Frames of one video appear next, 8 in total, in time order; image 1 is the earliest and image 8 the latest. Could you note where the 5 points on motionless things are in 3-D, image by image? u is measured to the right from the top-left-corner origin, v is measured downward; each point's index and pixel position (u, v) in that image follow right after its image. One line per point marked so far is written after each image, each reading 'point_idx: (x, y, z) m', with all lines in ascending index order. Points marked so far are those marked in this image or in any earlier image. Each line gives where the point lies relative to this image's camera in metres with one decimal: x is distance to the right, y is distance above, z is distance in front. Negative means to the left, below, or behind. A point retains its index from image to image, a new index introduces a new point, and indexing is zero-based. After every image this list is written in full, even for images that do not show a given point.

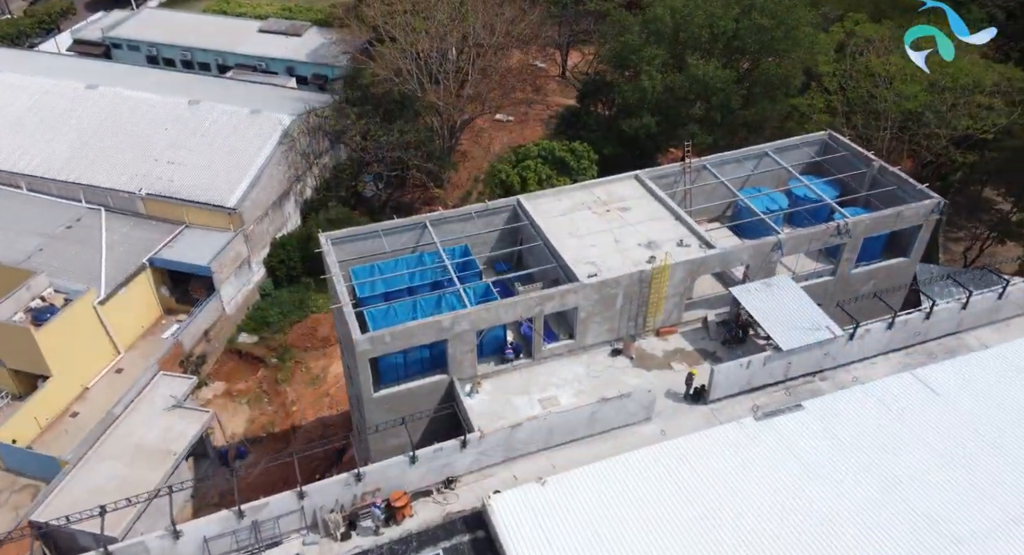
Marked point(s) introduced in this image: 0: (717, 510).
0: (+4.8, -6.0, +18.5) m
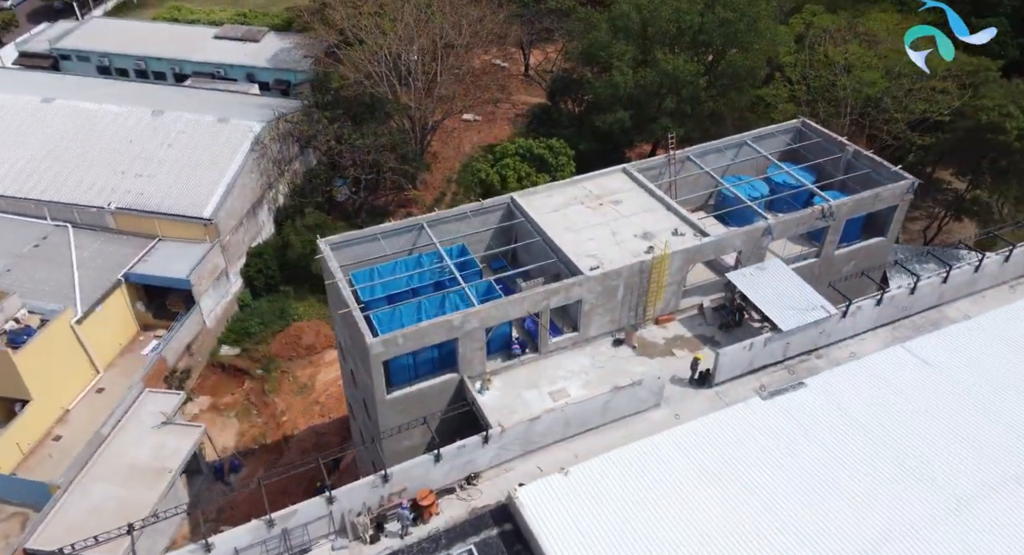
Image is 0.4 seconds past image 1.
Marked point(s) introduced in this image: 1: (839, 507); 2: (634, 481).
0: (+5.5, -5.6, +19.1) m
1: (+7.7, -6.0, +18.5) m
2: (+2.8, -5.5, +19.4) m
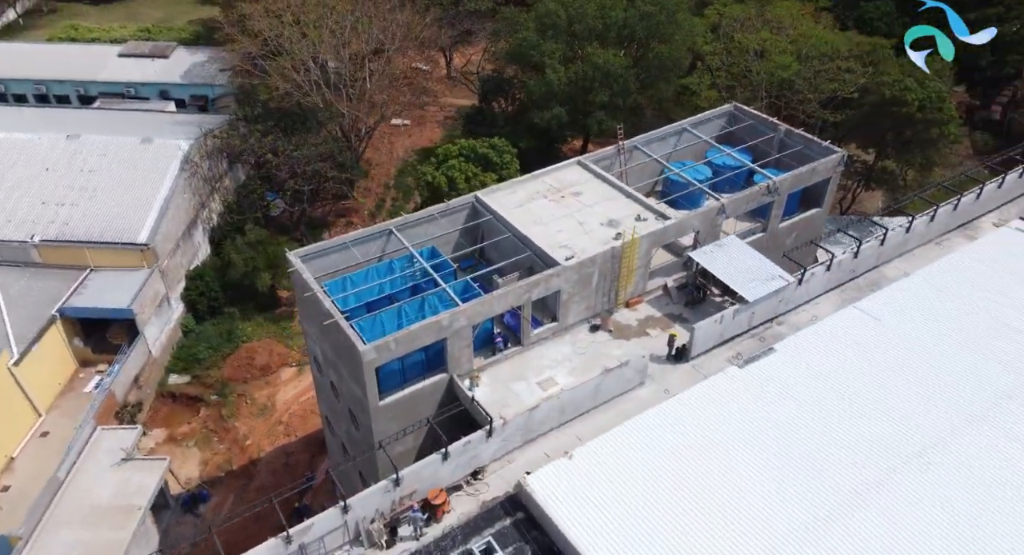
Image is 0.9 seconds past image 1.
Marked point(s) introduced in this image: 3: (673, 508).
0: (+5.7, -5.0, +20.2) m
1: (+8.0, -5.1, +19.9) m
2: (+3.0, -5.1, +20.2) m
3: (+3.8, -6.0, +18.8) m
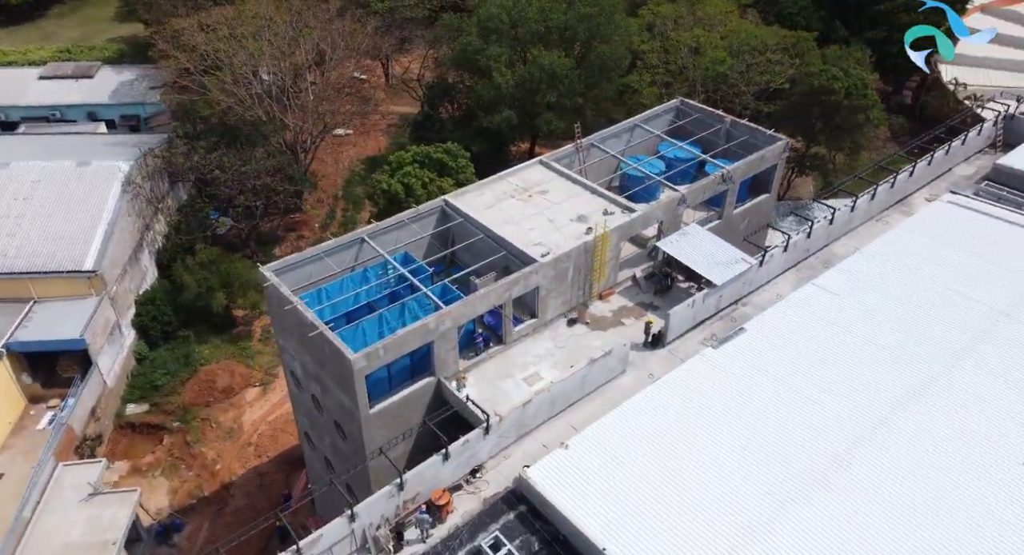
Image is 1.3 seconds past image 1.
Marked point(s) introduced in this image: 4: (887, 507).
0: (+5.7, -4.5, +21.0) m
1: (+8.0, -4.5, +20.9) m
2: (+3.0, -4.8, +20.8) m
3: (+4.0, -5.7, +19.5) m
4: (+9.6, -5.9, +18.8) m
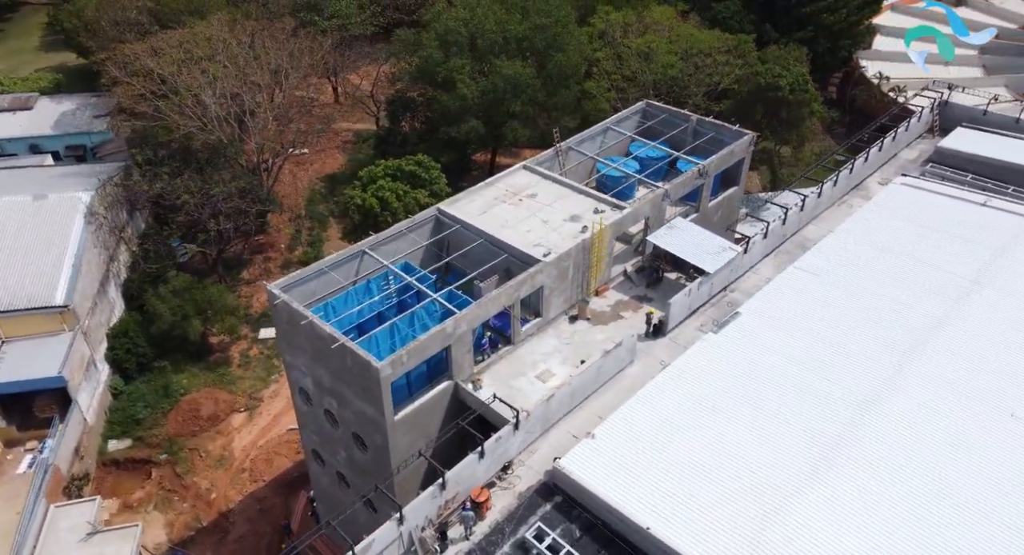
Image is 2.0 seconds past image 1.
0: (+6.4, -4.1, +22.2) m
1: (+8.8, -3.9, +22.3) m
2: (+3.8, -4.6, +21.6) m
3: (+5.0, -5.4, +20.4) m
4: (+10.7, -5.2, +20.3) m
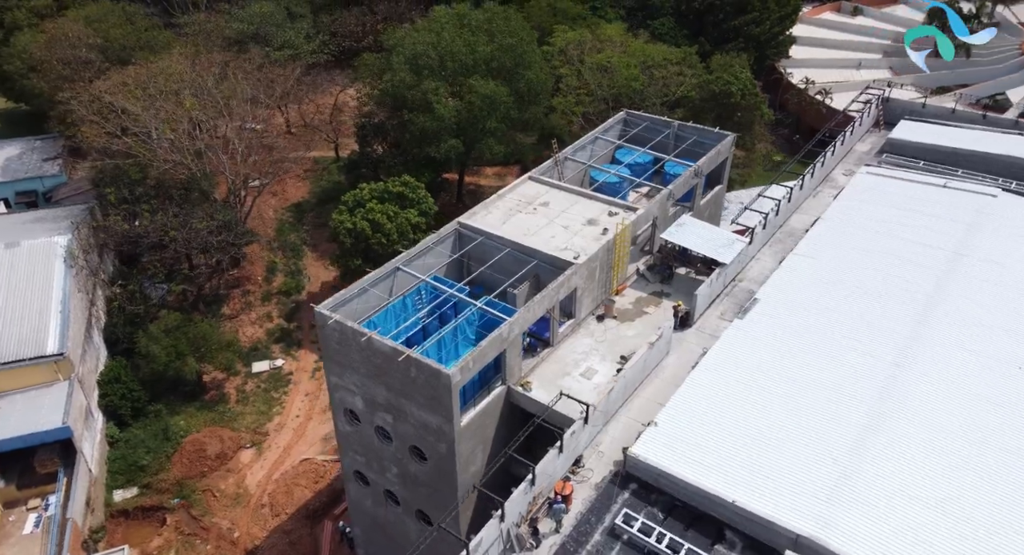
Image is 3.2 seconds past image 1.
0: (+8.3, -3.6, +23.7) m
1: (+10.6, -3.3, +24.1) m
2: (+5.8, -4.2, +22.9) m
3: (+7.2, -4.9, +21.8) m
4: (+12.8, -4.3, +22.3) m
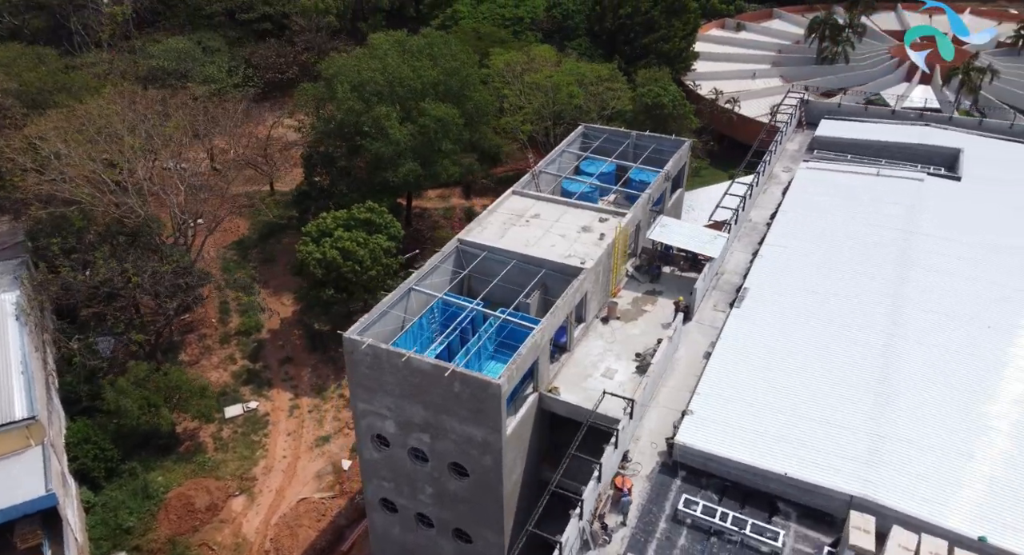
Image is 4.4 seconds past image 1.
0: (+9.4, -3.1, +25.4) m
1: (+11.6, -2.6, +26.1) m
2: (+7.1, -3.9, +24.2) m
3: (+8.7, -4.4, +23.3) m
4: (+14.1, -3.4, +24.7) m
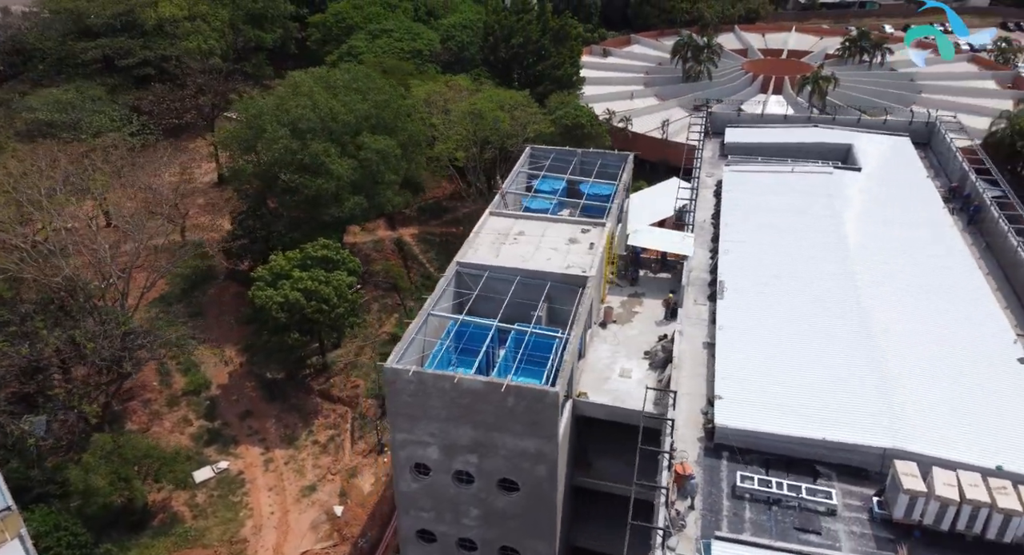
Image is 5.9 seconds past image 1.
0: (+10.3, -2.6, +27.7) m
1: (+12.2, -1.9, +28.8) m
2: (+8.3, -3.6, +26.1) m
3: (+10.1, -3.9, +25.5) m
4: (+15.0, -2.3, +27.9) m
